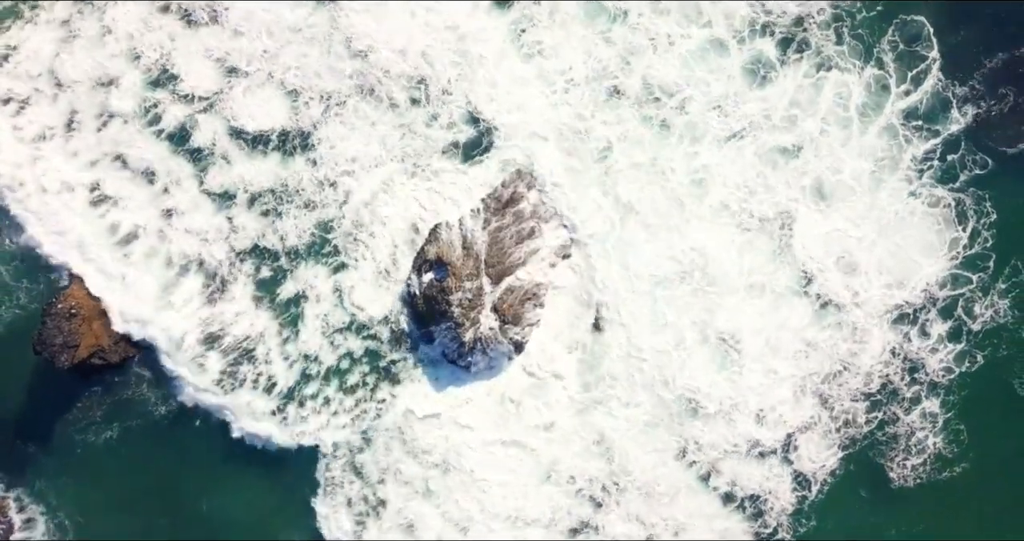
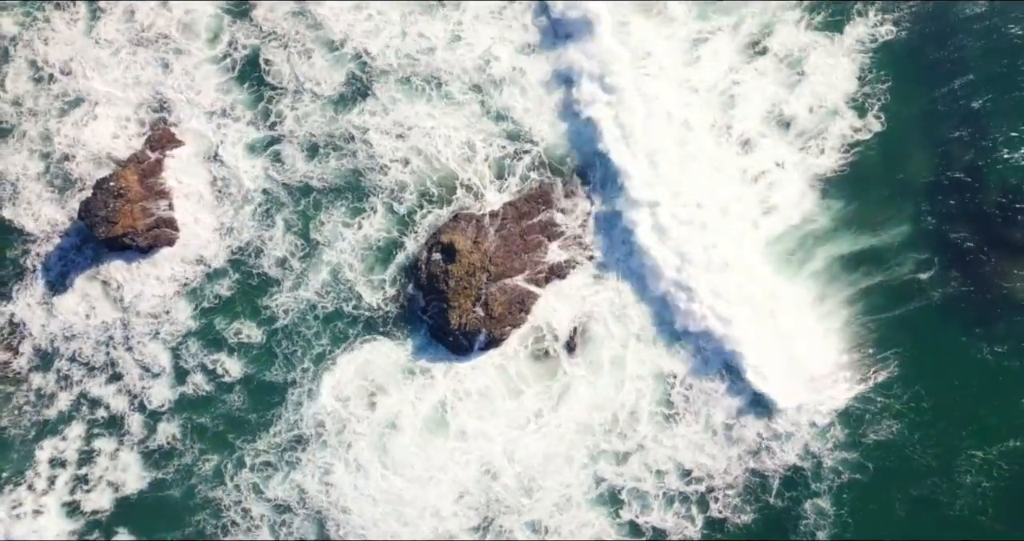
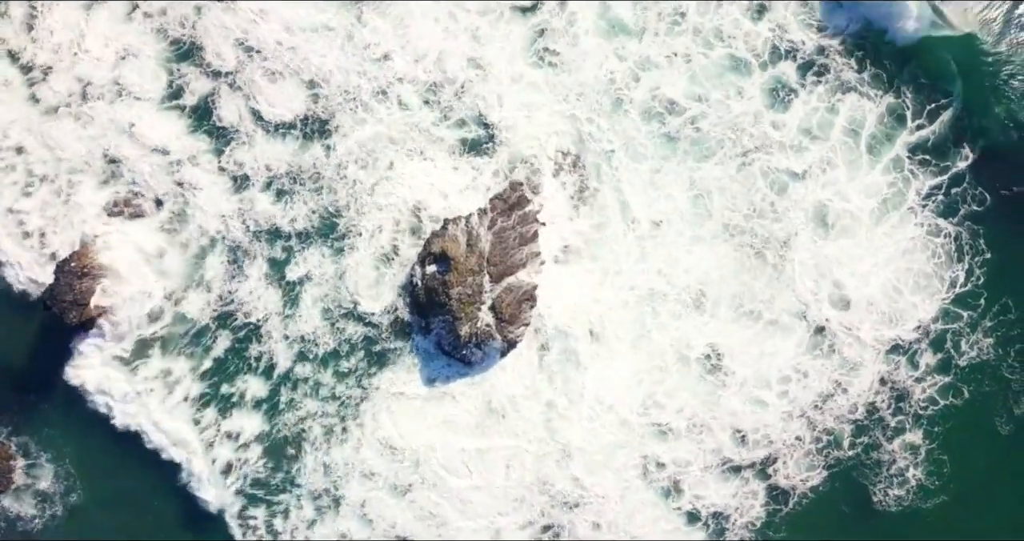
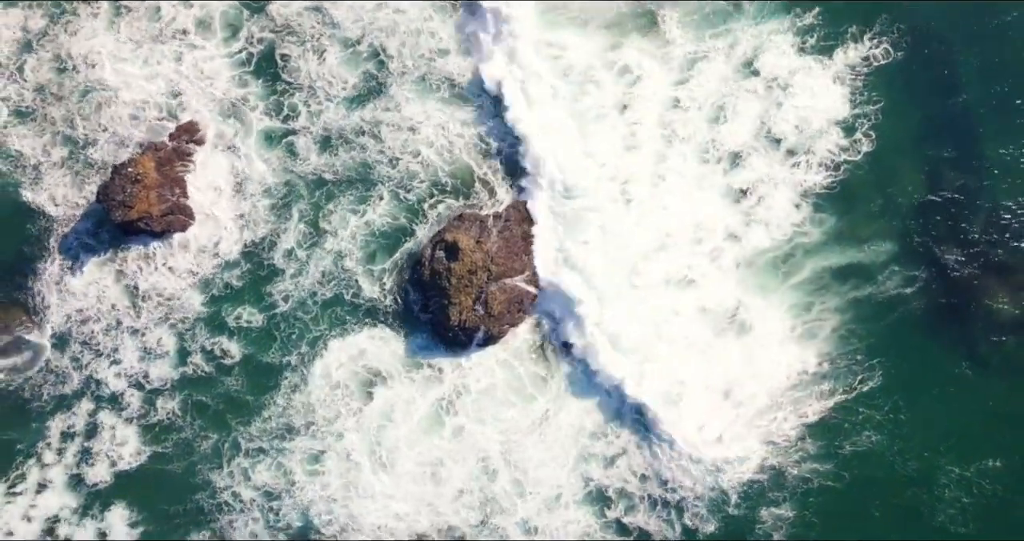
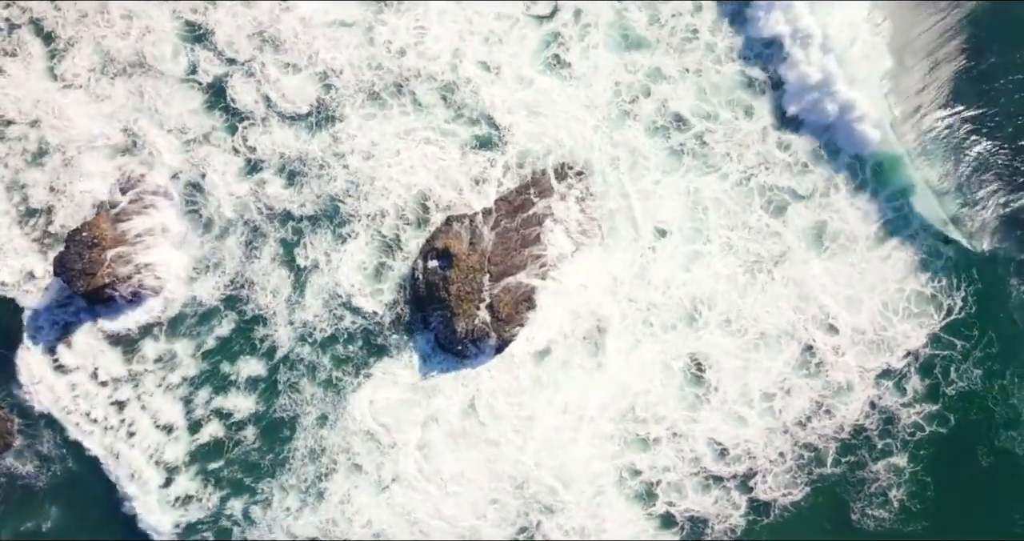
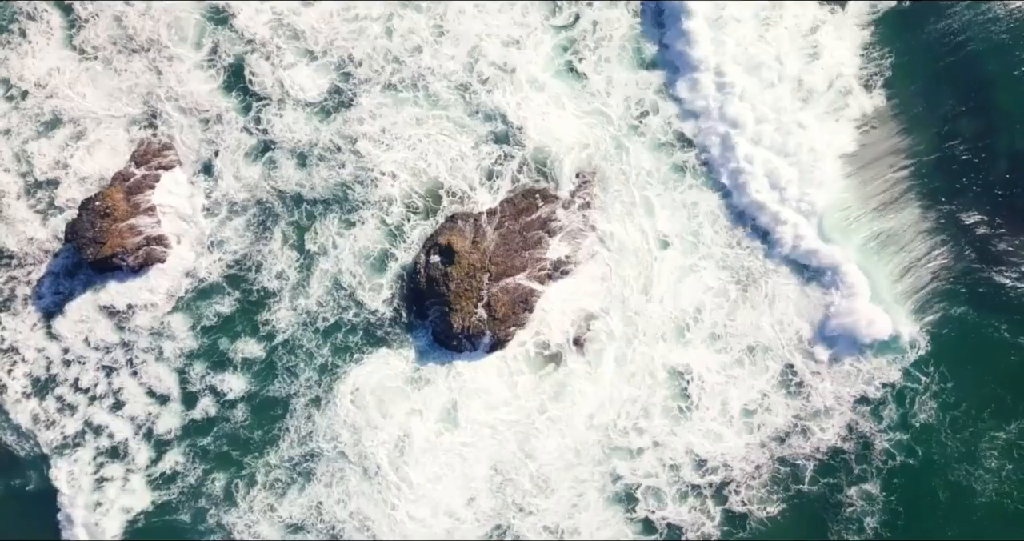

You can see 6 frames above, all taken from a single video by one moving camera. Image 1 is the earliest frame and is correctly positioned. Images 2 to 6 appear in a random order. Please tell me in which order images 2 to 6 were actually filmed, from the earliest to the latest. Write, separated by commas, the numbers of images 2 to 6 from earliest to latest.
3, 5, 6, 2, 4
